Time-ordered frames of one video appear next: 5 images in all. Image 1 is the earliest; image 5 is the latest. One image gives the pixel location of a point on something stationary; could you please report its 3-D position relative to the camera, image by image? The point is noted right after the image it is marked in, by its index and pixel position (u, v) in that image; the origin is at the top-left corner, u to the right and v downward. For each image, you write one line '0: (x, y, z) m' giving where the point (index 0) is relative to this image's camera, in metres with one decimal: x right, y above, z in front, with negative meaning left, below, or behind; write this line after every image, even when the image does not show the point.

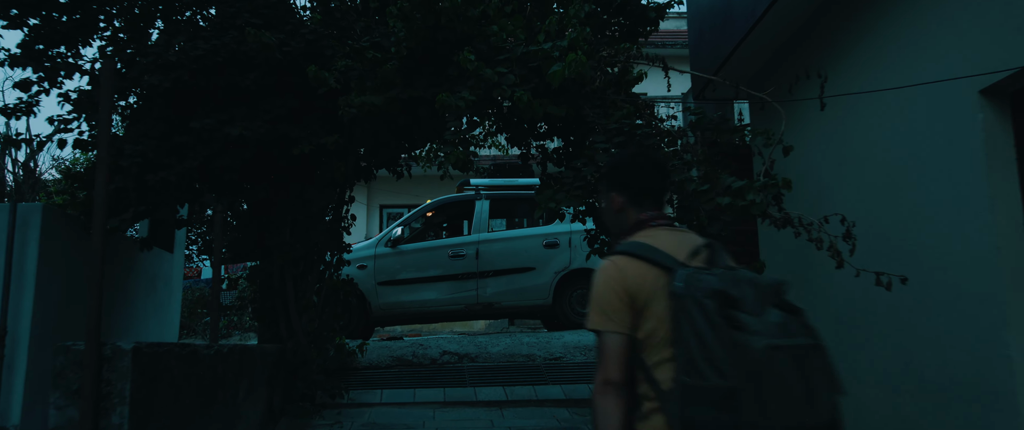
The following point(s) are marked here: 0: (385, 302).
0: (-1.3, -0.9, +6.6) m
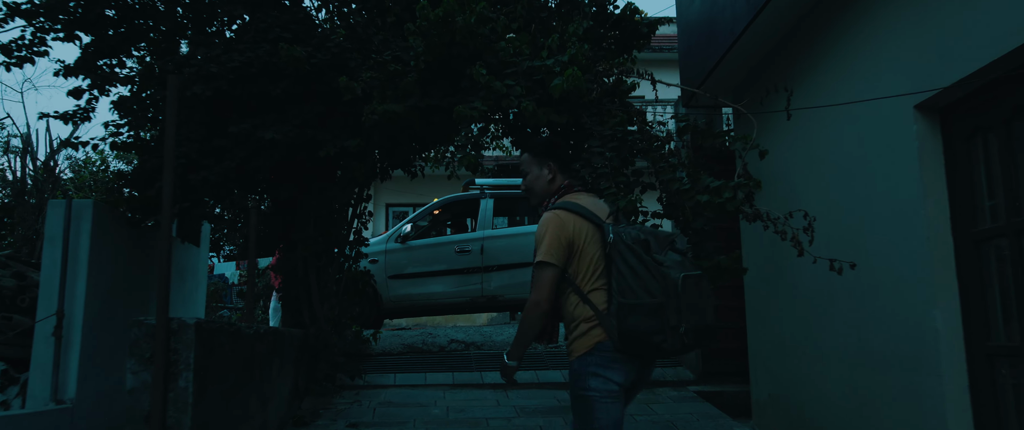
0: (-1.3, -0.9, +7.0) m
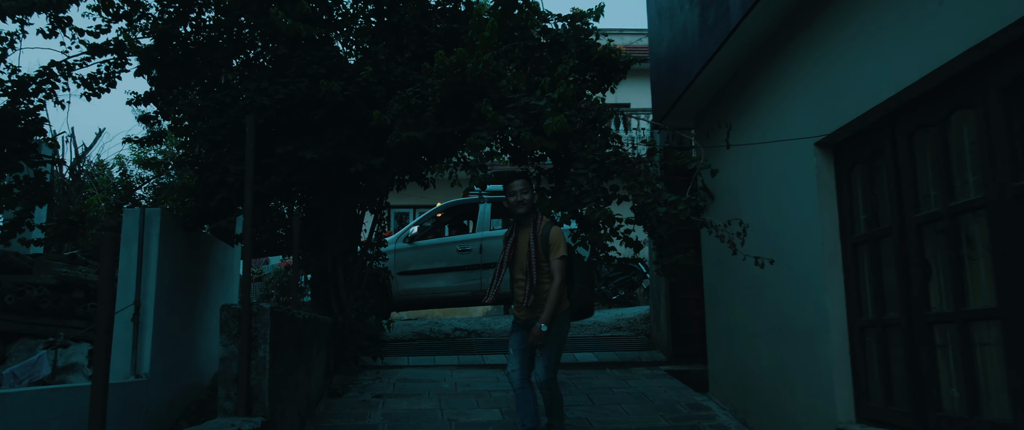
0: (-1.4, -0.9, +7.9) m
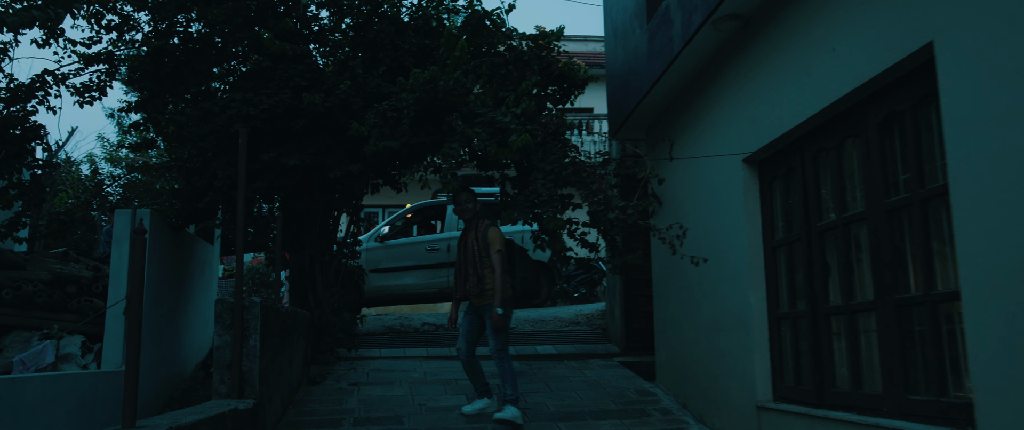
0: (-1.8, -0.9, +8.3) m
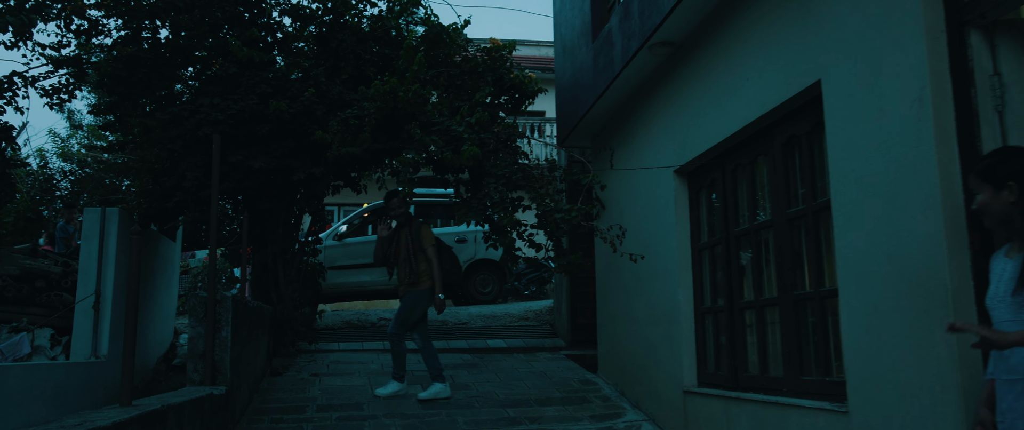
0: (-2.5, -0.9, +8.6) m
